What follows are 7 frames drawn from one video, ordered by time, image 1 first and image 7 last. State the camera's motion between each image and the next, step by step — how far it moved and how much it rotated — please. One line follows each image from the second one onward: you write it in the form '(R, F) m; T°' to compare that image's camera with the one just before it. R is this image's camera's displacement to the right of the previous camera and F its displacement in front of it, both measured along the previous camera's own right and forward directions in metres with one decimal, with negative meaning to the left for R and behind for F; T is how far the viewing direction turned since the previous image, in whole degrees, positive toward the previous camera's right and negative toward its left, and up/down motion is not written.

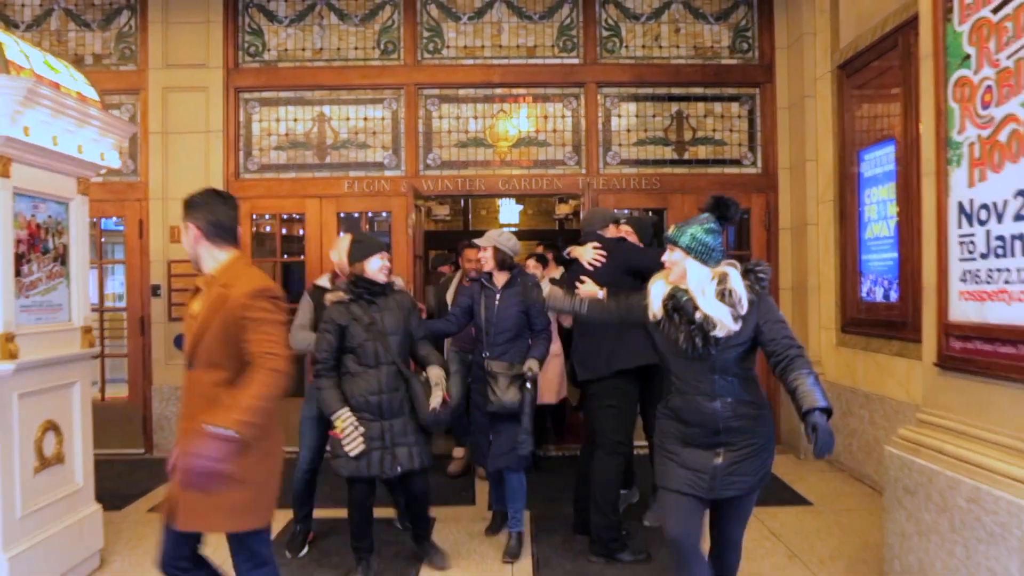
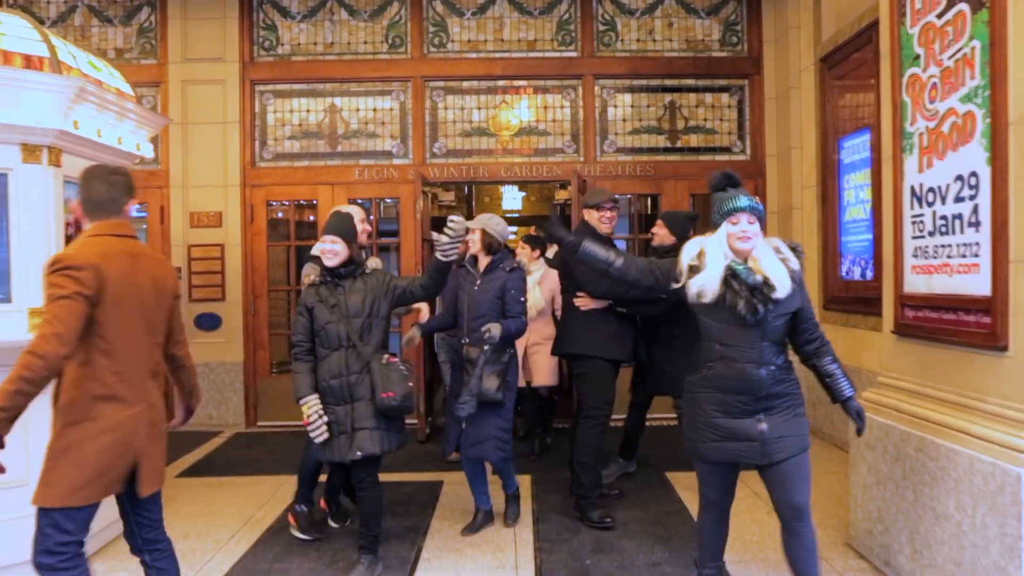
(0.0, -0.4) m; 0°
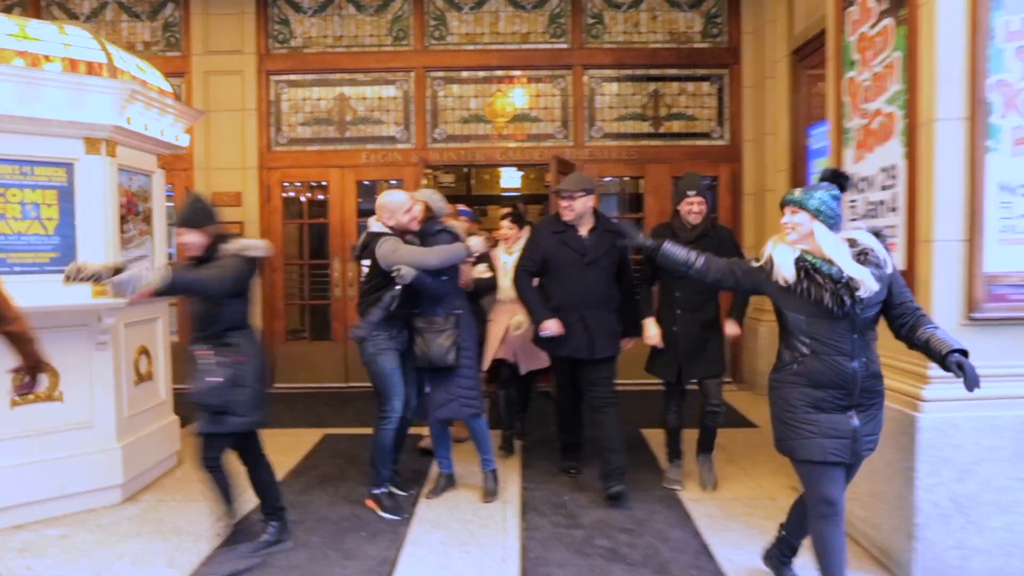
(+0.2, -0.6) m; -1°
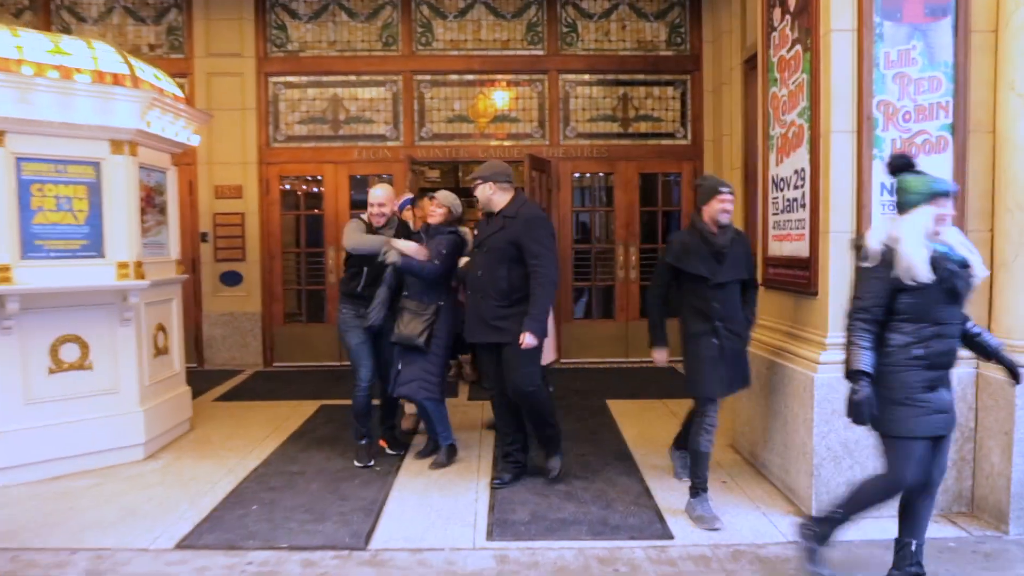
(+0.1, -0.7) m; +1°
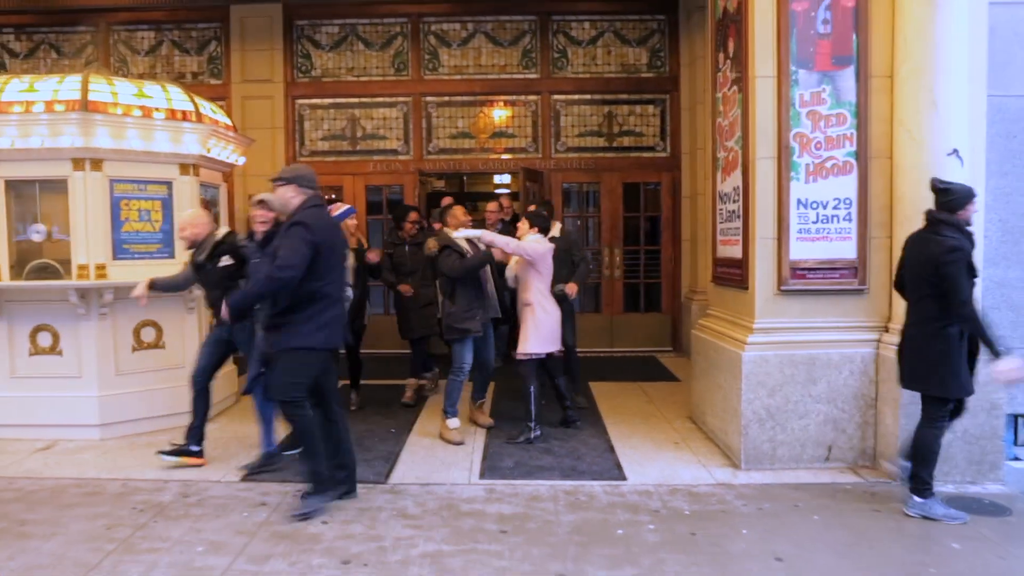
(+0.2, -1.0) m; -1°
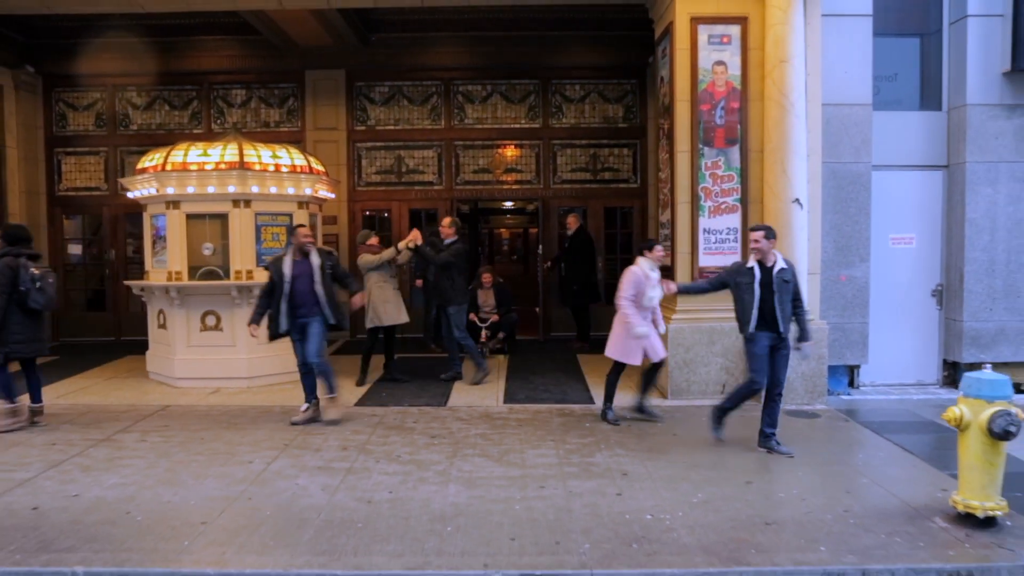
(-0.2, -2.9) m; 0°
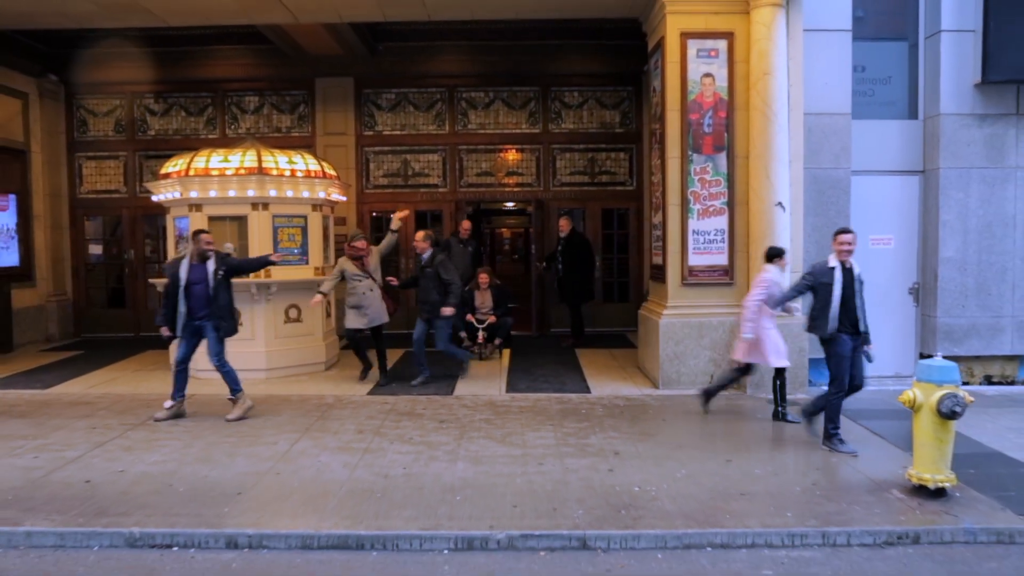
(0.0, -0.5) m; 0°
